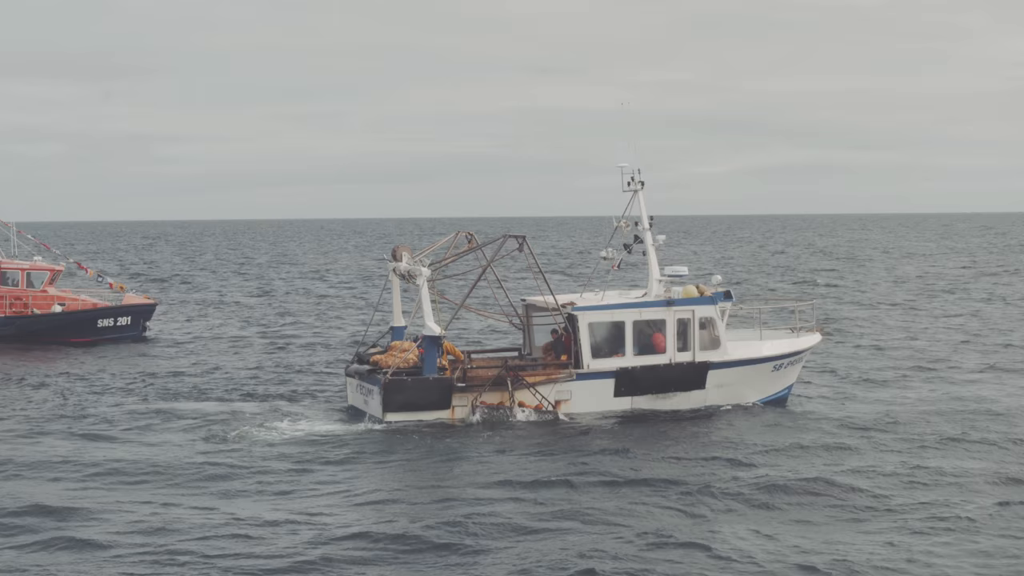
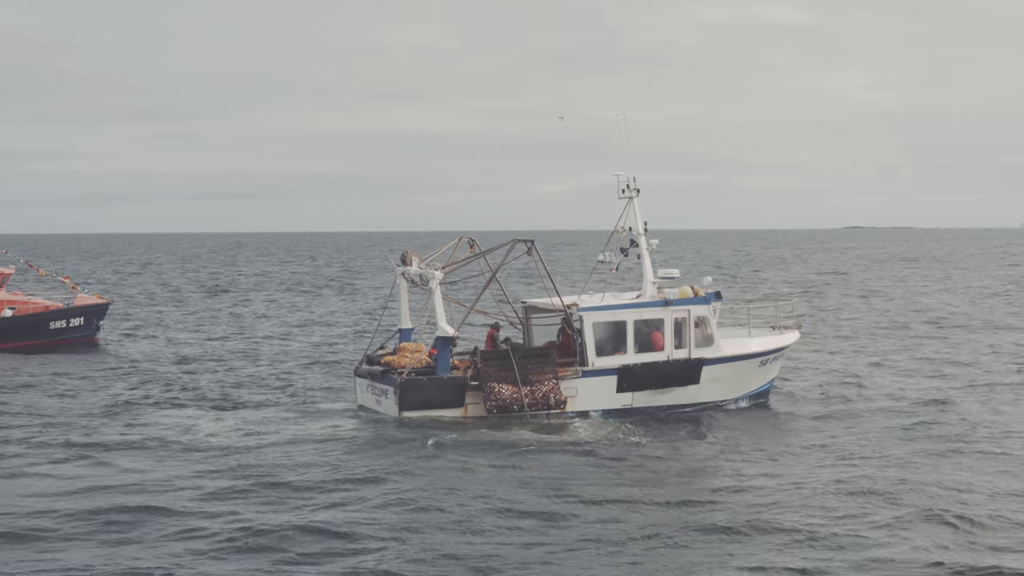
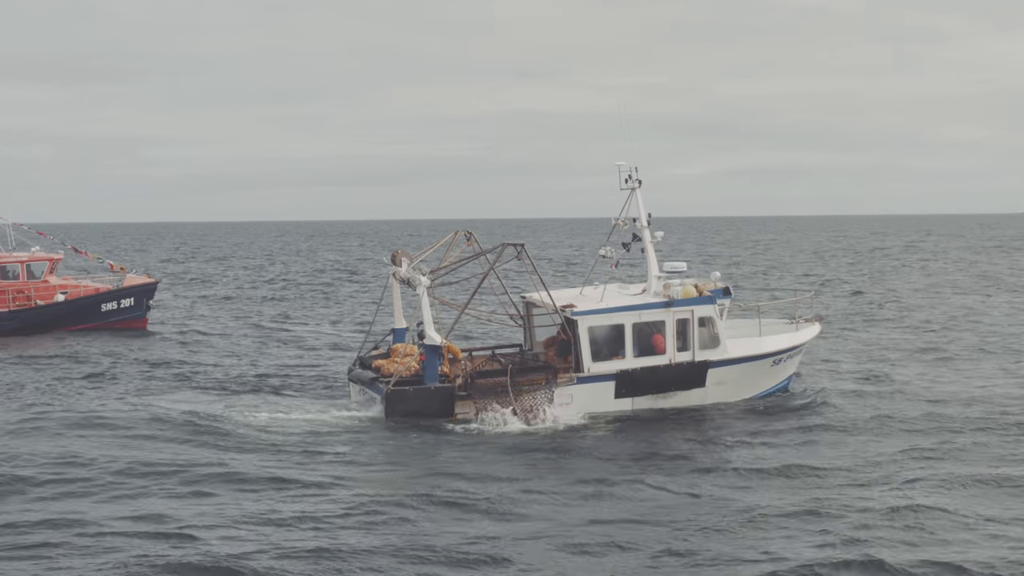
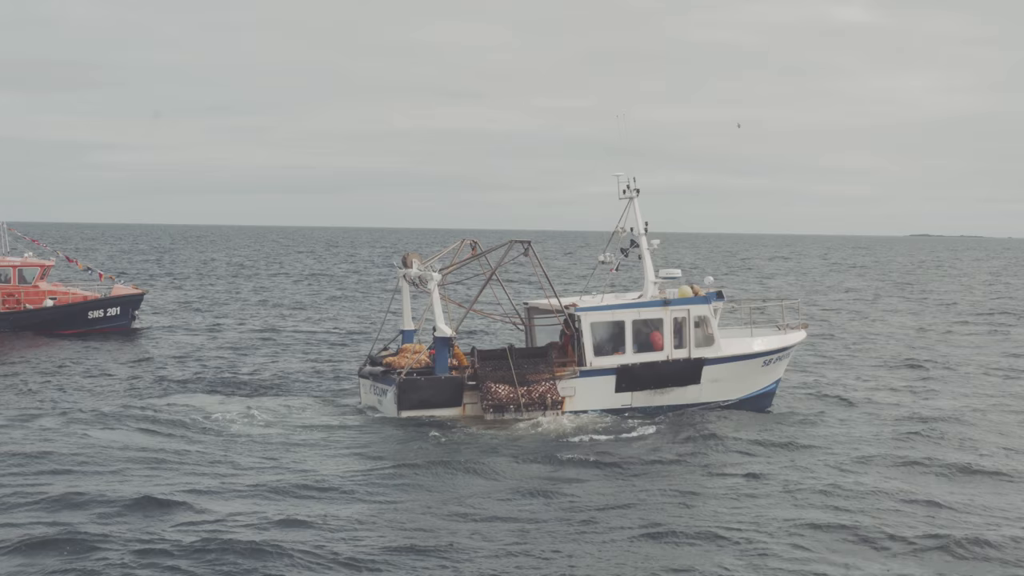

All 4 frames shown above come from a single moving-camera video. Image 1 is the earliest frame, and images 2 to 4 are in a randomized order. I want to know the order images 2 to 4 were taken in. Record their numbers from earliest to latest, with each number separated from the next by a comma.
3, 4, 2
